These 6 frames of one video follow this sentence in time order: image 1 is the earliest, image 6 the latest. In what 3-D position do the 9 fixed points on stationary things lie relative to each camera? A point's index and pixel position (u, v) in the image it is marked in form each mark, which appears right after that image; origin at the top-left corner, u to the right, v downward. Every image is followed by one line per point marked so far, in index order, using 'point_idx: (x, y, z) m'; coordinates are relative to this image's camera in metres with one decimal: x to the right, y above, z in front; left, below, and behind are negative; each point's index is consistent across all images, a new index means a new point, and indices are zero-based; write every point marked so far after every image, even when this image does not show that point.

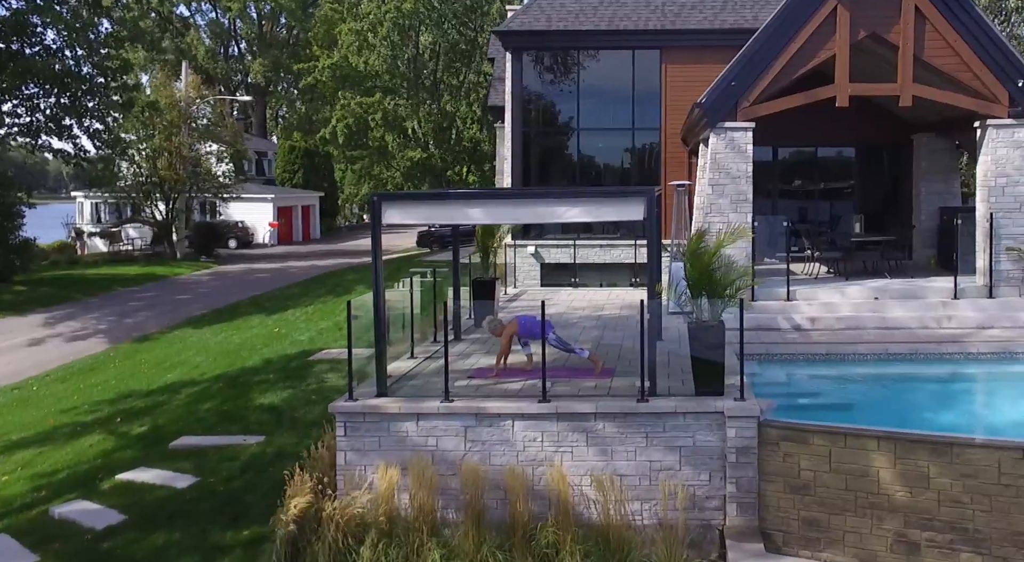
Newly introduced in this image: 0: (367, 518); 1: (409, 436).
0: (-1.2, -2.0, +6.9) m
1: (-1.0, -1.4, +7.4) m
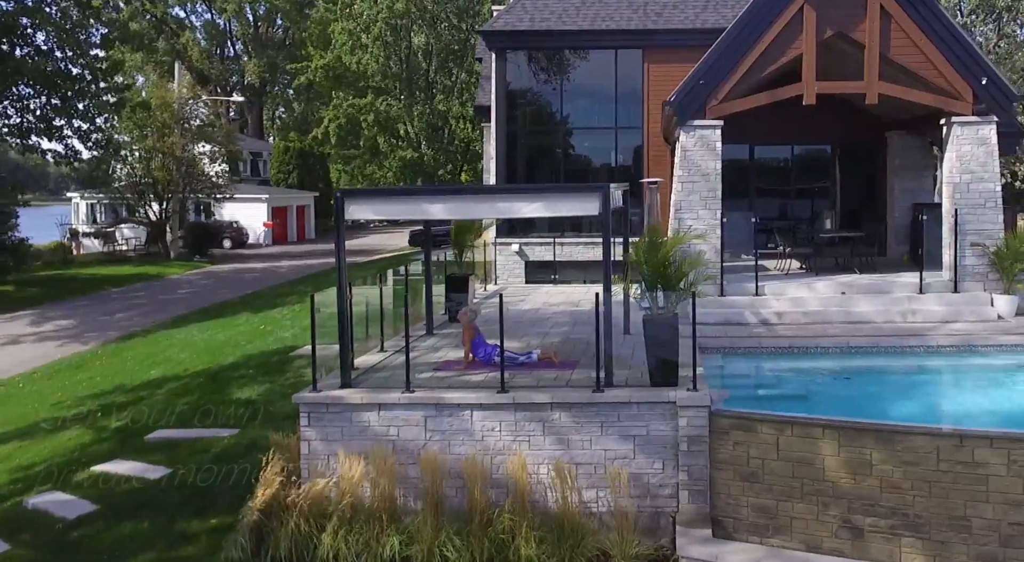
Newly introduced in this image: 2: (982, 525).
0: (-1.6, -2.0, +7.1) m
1: (-1.3, -1.4, +7.6) m
2: (+3.7, -1.9, +6.3) m
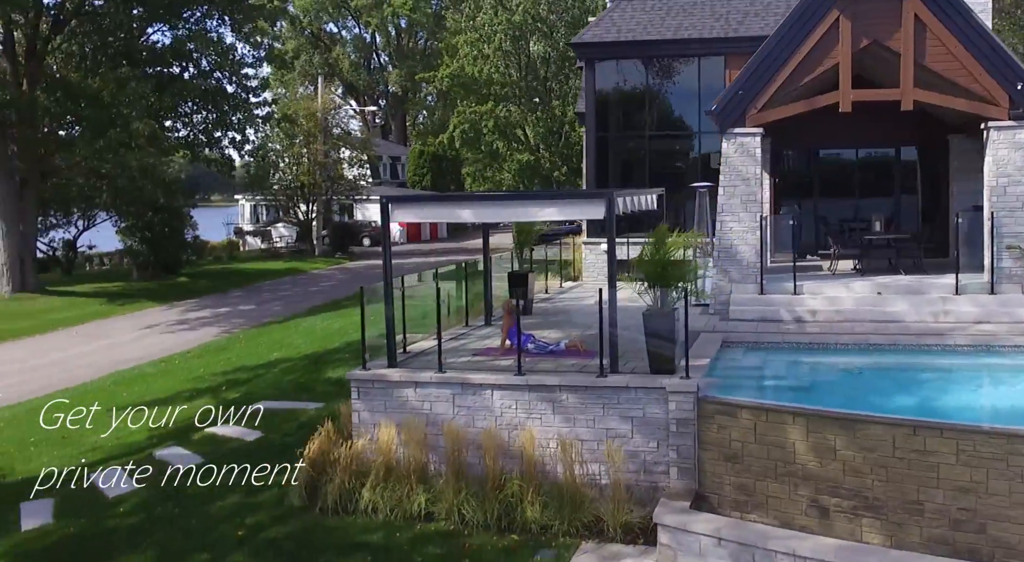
0: (-1.5, -2.0, +8.5) m
1: (-1.1, -1.3, +8.9) m
2: (+3.6, -1.9, +6.8) m
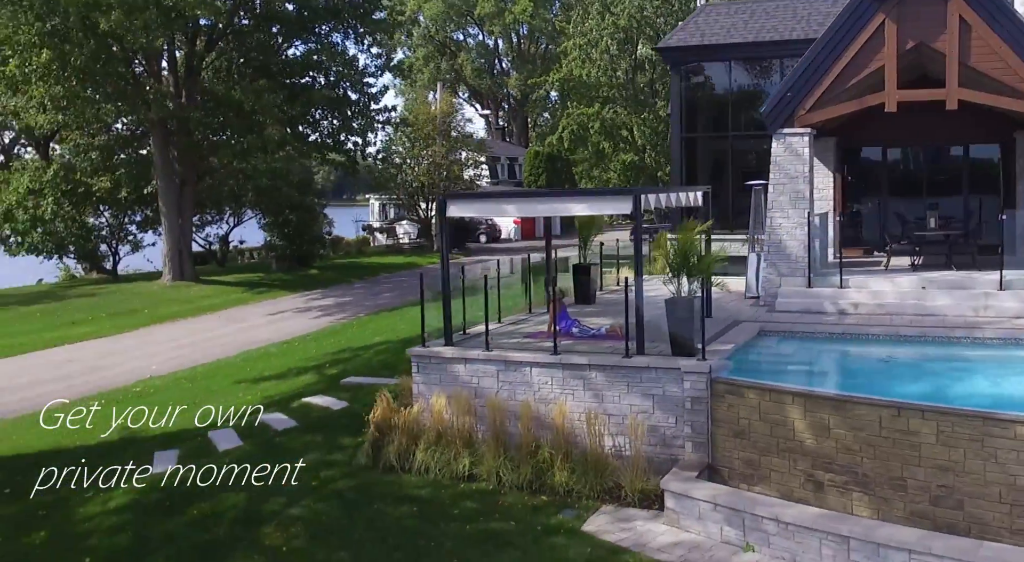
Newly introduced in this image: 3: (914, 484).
0: (-1.1, -1.8, +9.8) m
1: (-0.6, -1.2, +10.1) m
2: (+3.6, -1.8, +7.3) m
3: (+3.6, -1.8, +7.3) m
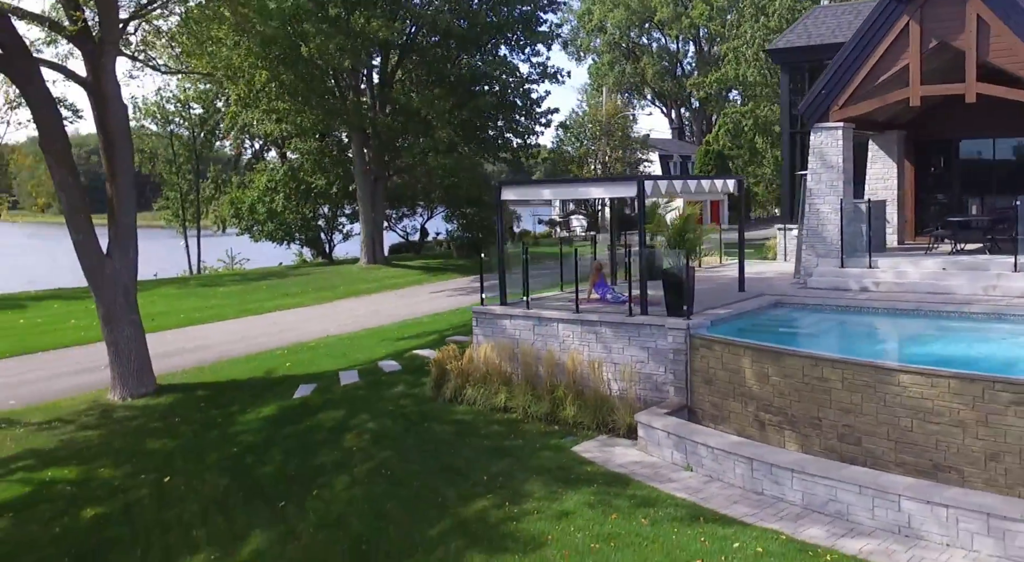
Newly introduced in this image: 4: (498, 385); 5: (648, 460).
0: (-0.6, -1.4, +12.2) m
1: (0.0, -0.7, +12.4) m
2: (+3.3, -1.5, +8.5) m
3: (+3.3, -1.5, +8.5) m
4: (-0.2, -1.5, +11.8) m
5: (+1.6, -2.1, +9.5) m
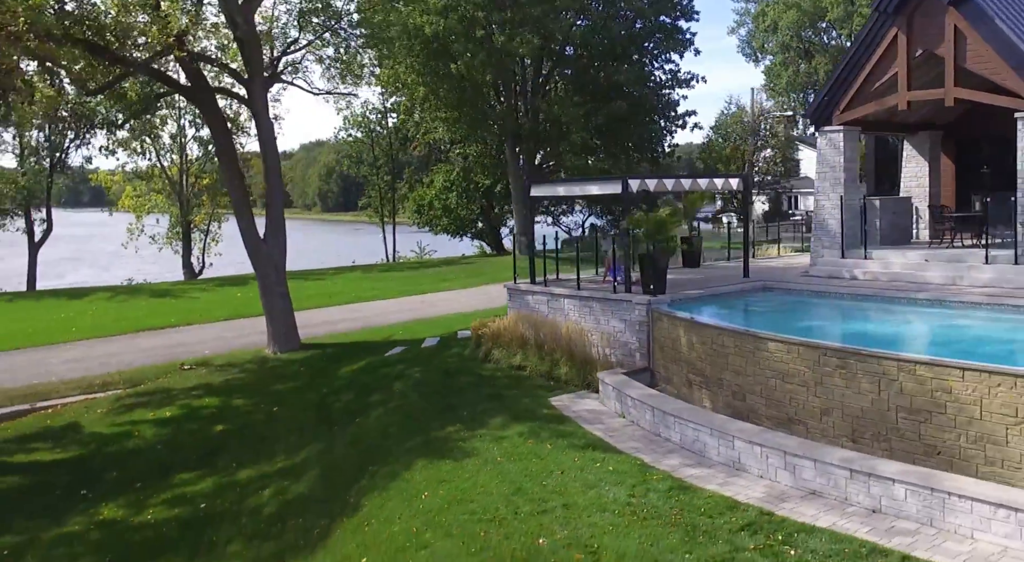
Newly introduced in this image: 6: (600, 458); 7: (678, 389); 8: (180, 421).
0: (-0.1, -1.0, +14.5) m
1: (+0.5, -0.4, +14.6) m
2: (+2.6, -1.3, +9.9) m
3: (+2.6, -1.3, +10.0) m
4: (+0.1, -1.2, +14.1) m
5: (+1.2, -1.8, +11.4) m
6: (+1.0, -2.0, +9.2) m
7: (+2.3, -1.5, +11.0) m
8: (-6.4, -2.7, +15.5) m
